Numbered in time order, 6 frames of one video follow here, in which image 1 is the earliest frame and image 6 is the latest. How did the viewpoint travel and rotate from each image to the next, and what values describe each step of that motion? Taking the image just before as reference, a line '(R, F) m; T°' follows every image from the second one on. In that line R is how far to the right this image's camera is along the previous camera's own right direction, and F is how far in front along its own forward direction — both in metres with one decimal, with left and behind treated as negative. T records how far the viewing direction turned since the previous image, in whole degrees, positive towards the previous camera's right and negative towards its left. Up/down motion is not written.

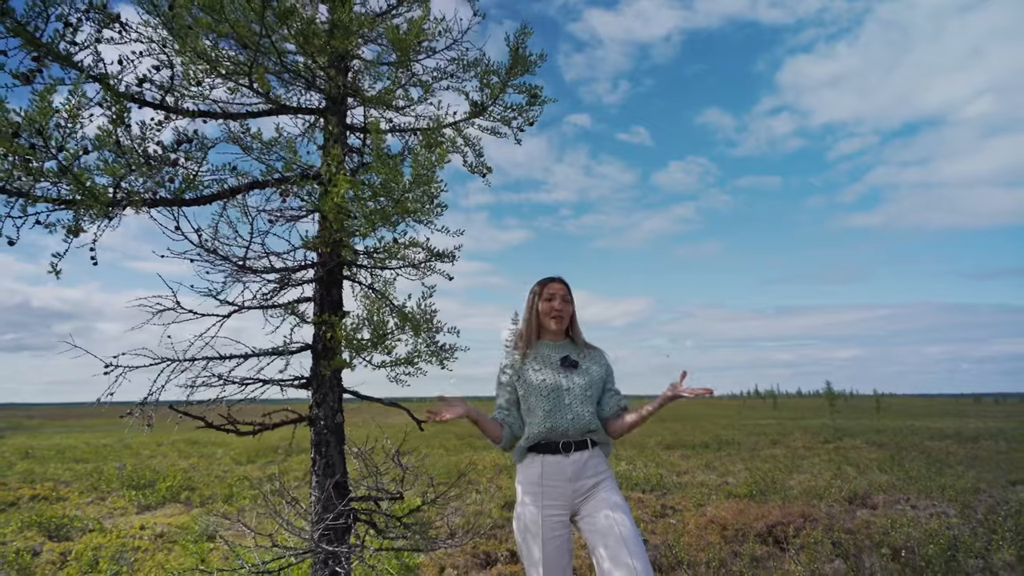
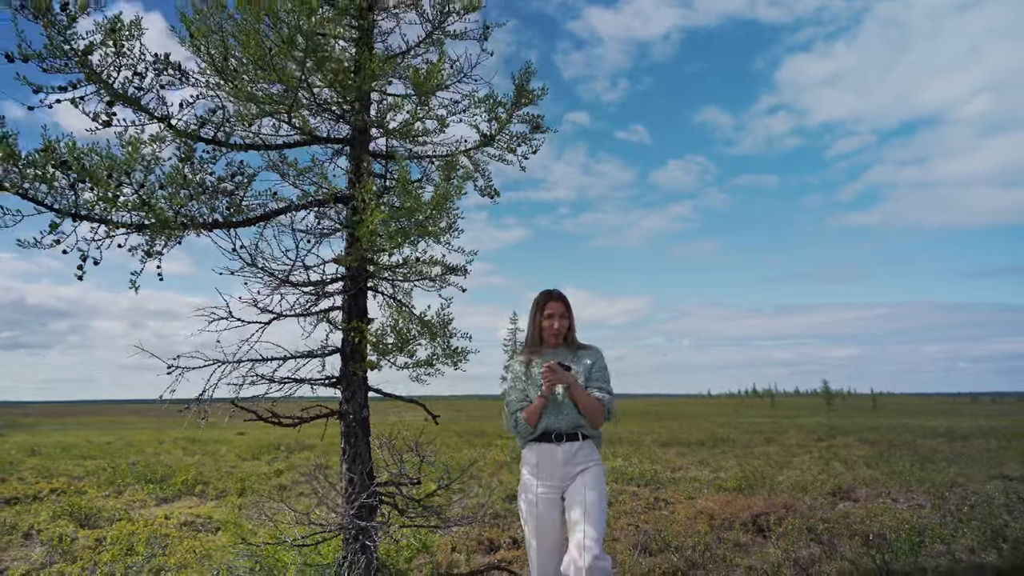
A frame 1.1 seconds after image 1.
(-0.1, -0.7) m; 0°
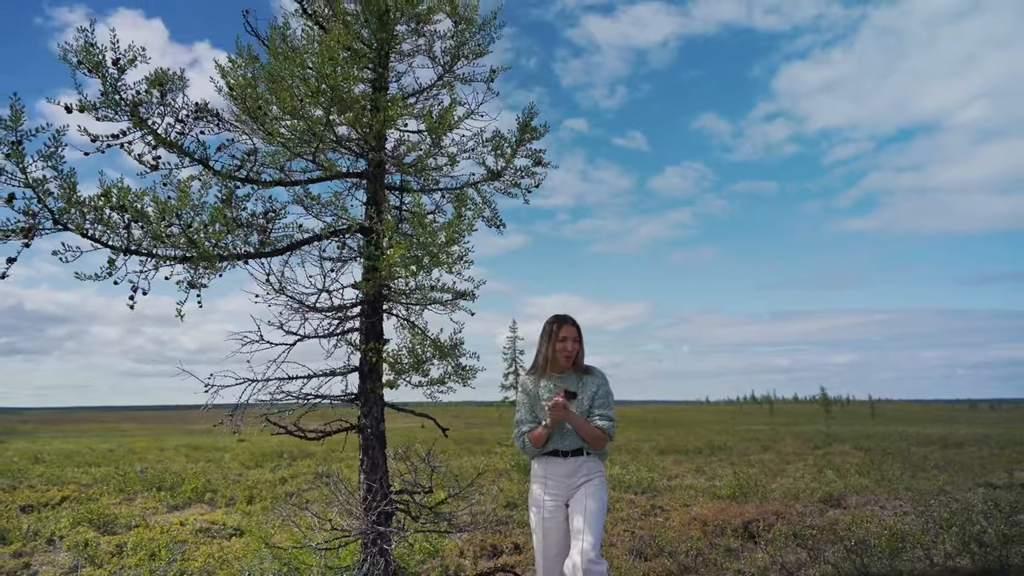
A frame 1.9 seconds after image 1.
(-0.1, -0.5) m; 0°
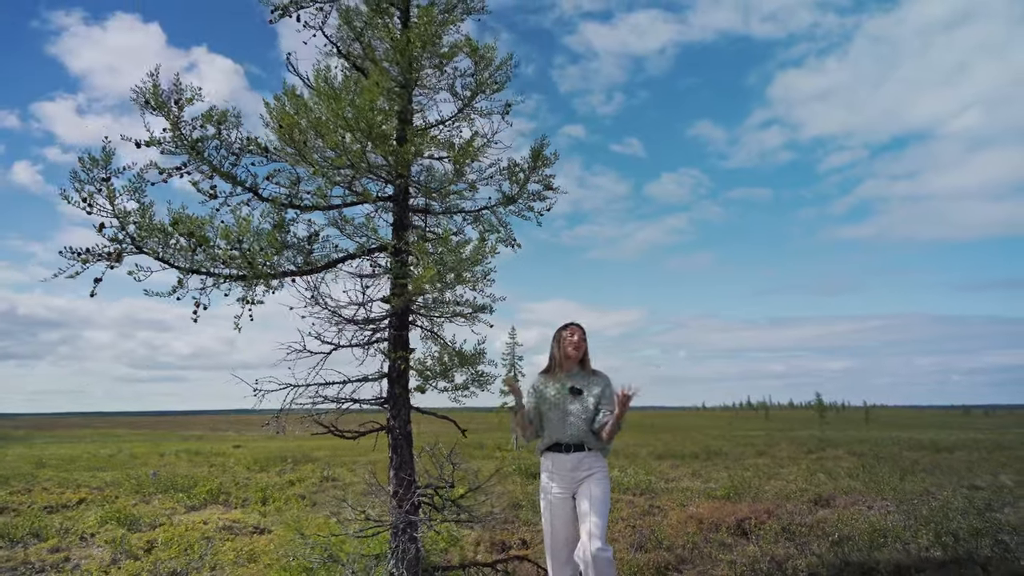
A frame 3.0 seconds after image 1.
(-0.2, -0.7) m; 0°
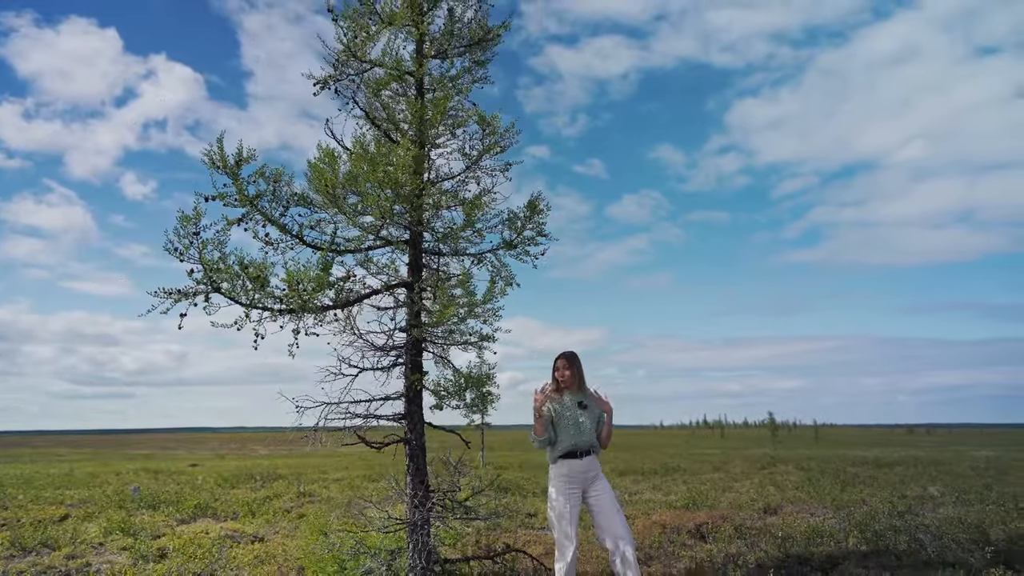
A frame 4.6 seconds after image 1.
(-0.5, -1.2) m; +4°
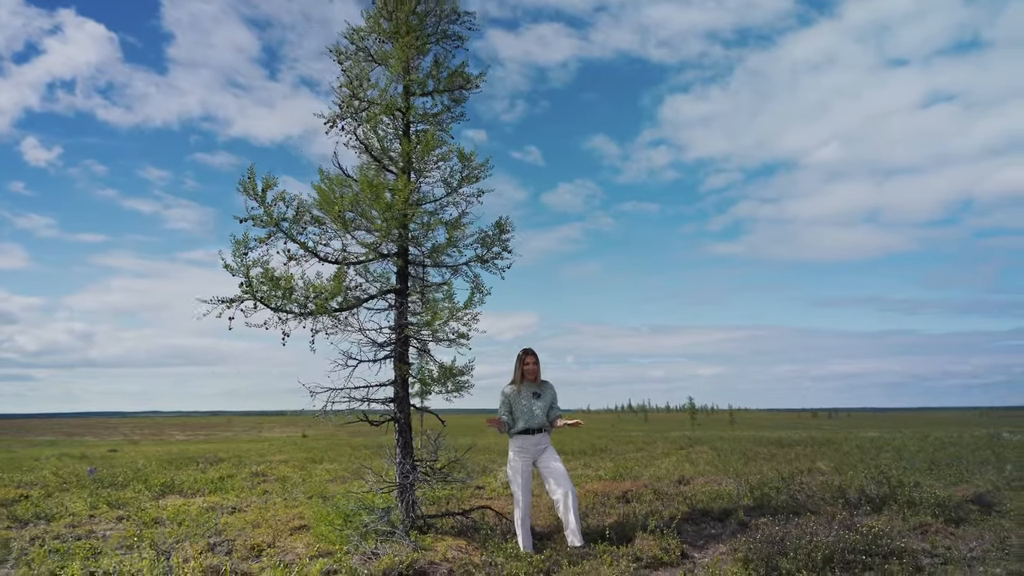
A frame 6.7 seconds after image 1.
(-0.6, -1.8) m; +6°
